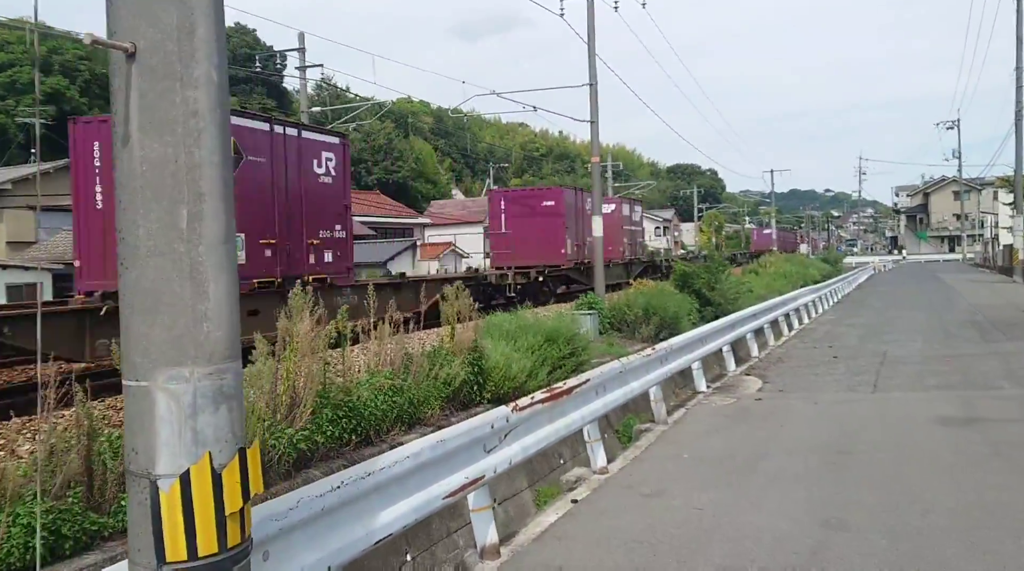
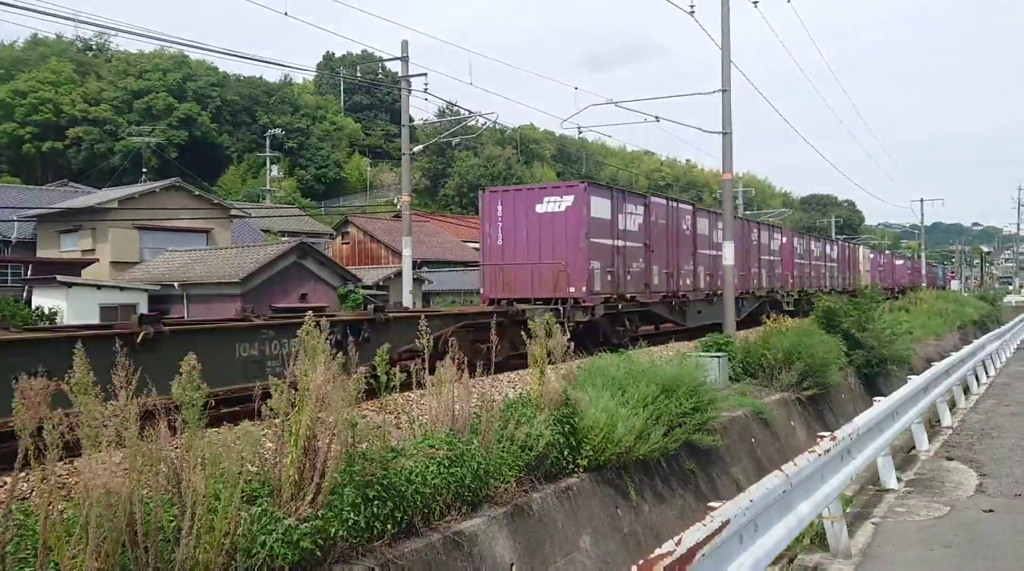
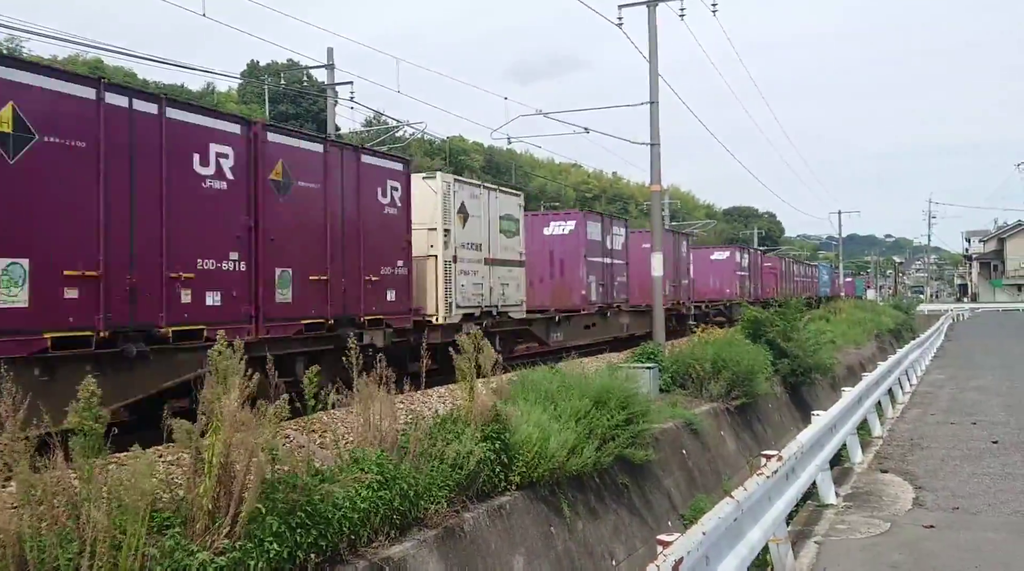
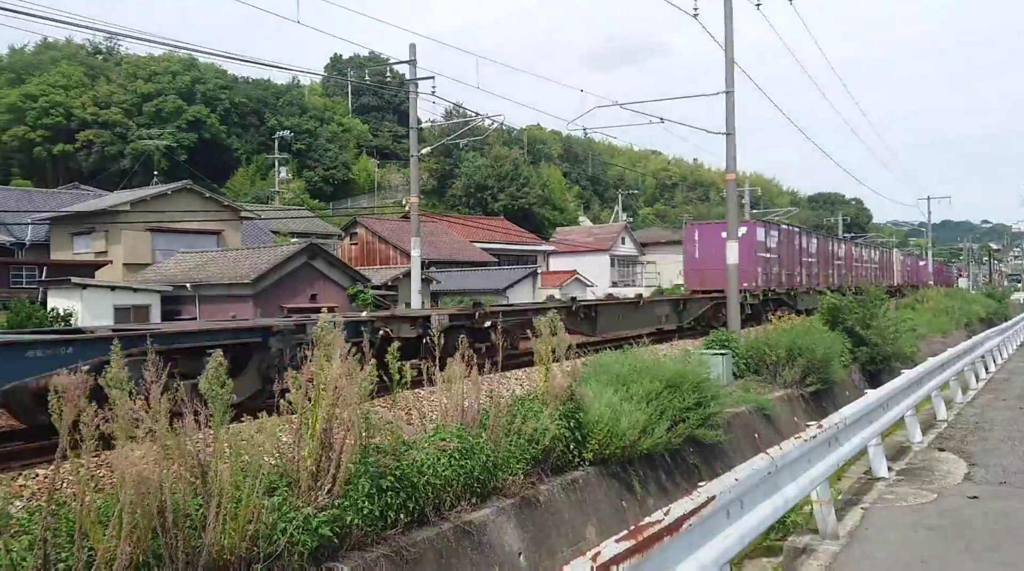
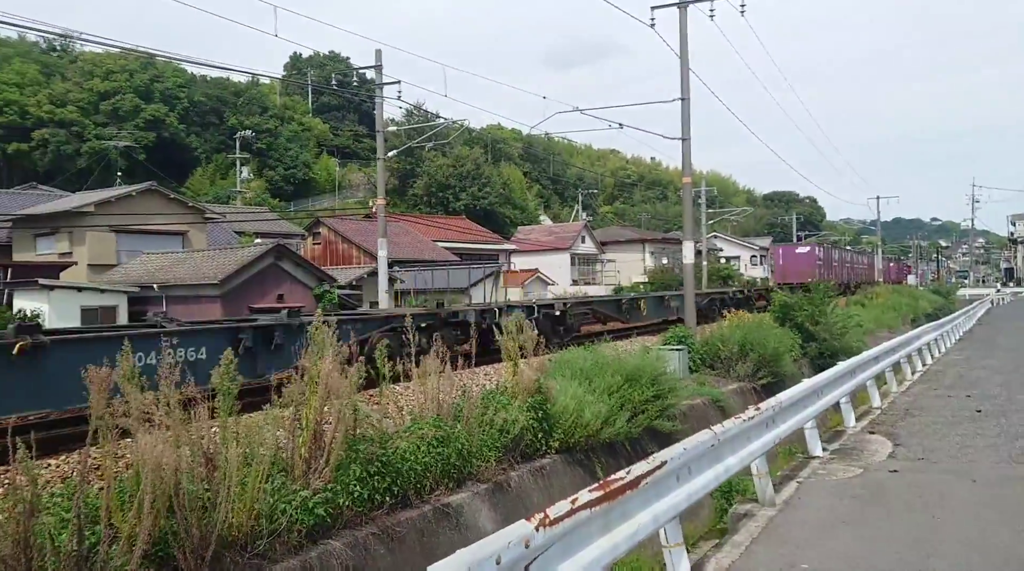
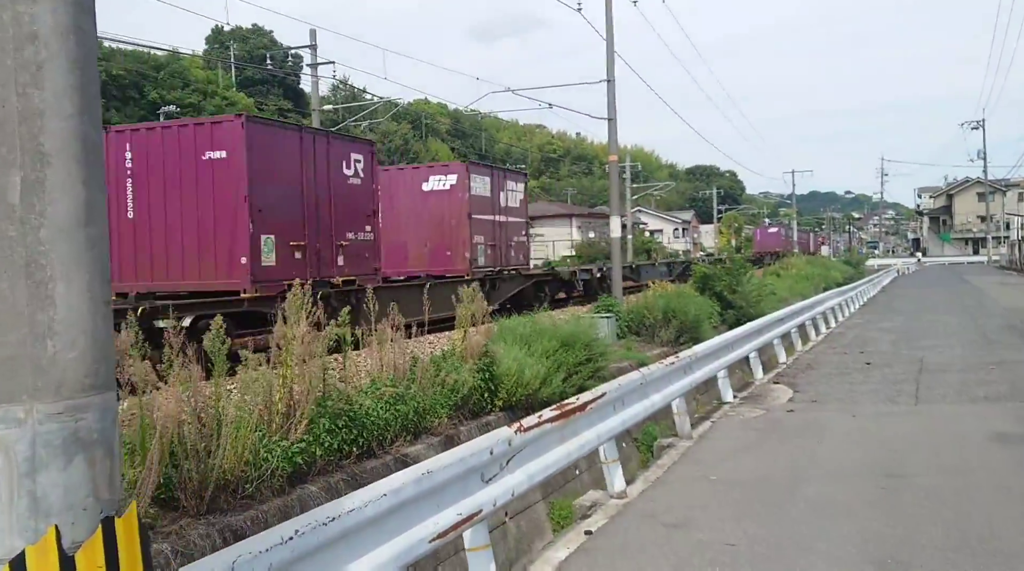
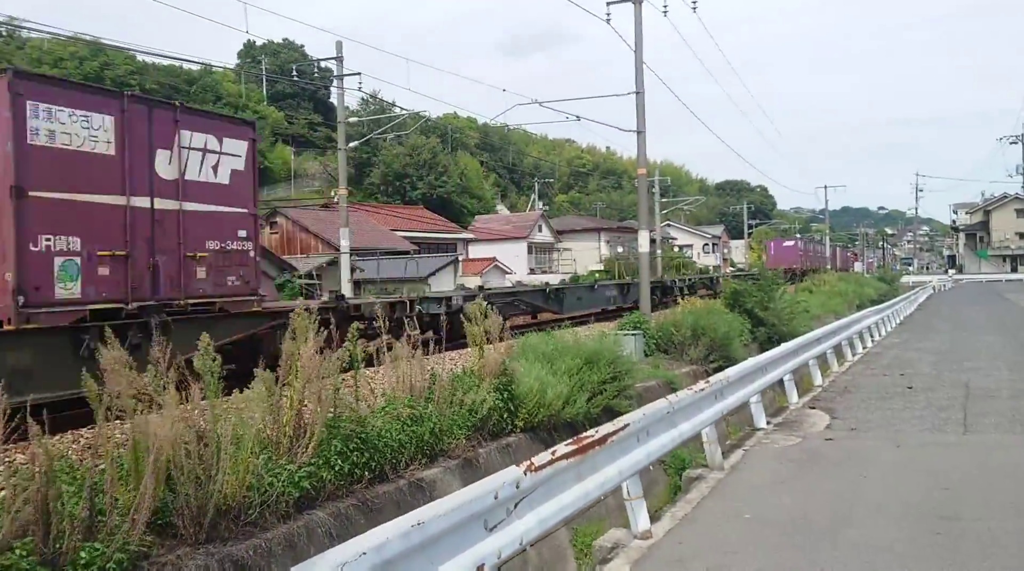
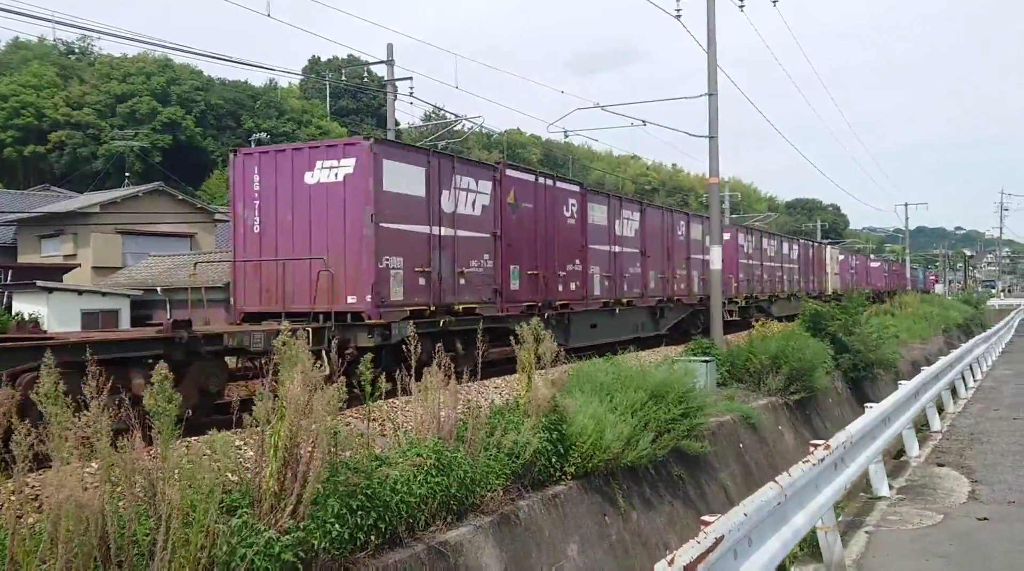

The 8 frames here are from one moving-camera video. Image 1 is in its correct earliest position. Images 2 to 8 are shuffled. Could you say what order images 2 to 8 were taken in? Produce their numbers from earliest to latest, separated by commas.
6, 7, 5, 4, 2, 8, 3
